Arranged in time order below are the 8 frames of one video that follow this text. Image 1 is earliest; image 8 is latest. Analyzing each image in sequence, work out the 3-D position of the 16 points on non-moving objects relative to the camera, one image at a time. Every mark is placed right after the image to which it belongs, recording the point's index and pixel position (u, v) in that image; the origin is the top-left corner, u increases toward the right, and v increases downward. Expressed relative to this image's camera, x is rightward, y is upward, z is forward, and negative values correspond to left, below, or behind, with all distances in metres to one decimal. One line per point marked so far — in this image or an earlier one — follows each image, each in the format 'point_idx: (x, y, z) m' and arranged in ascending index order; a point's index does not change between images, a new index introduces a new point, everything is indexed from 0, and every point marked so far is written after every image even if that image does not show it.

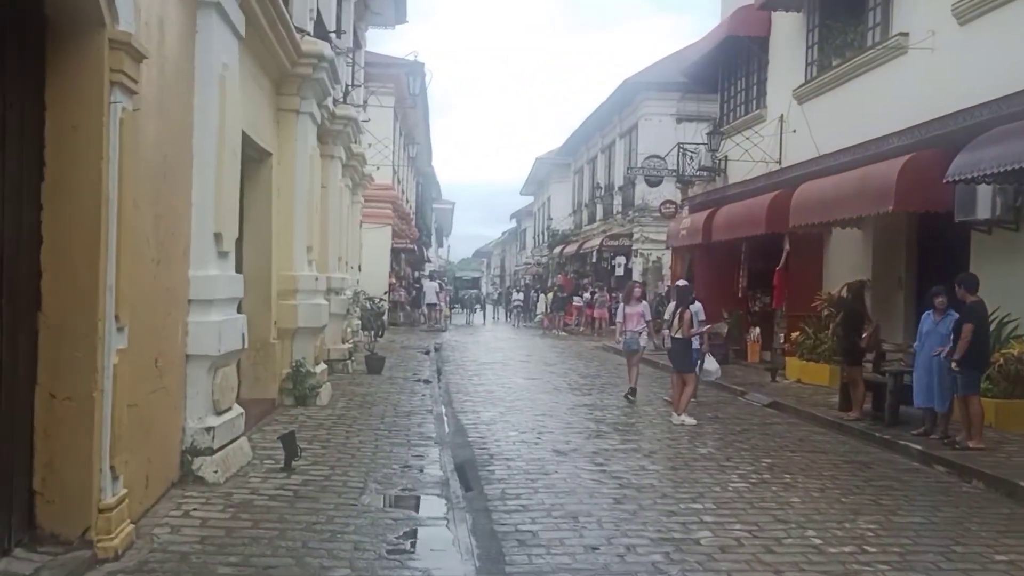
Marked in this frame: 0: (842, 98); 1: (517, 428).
0: (+5.6, +3.2, +15.9) m
1: (+0.1, -1.5, +10.3) m
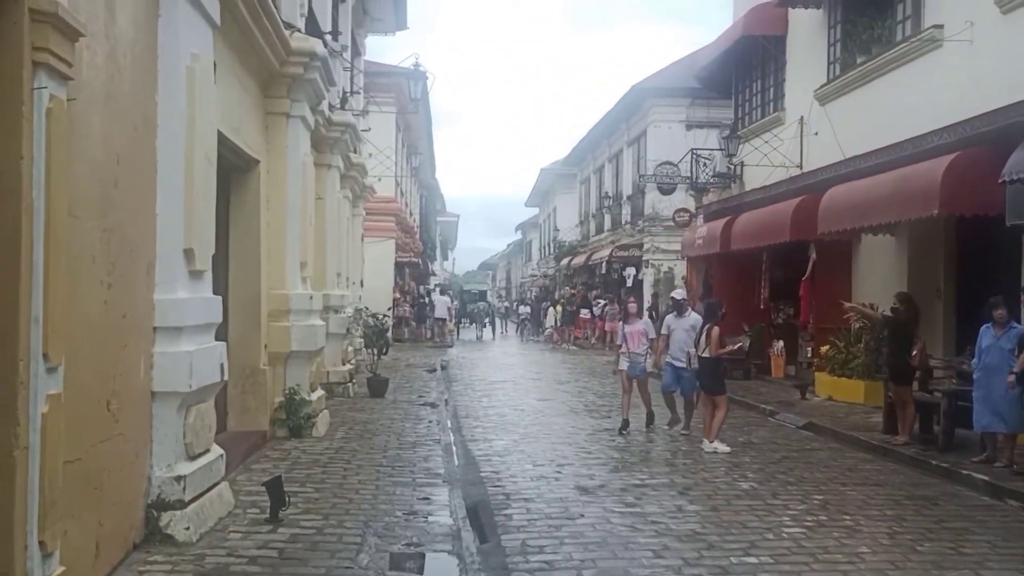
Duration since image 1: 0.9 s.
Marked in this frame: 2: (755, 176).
0: (+5.7, +3.1, +15.0) m
1: (+0.2, -1.7, +9.4) m
2: (+5.1, +2.4, +19.8) m
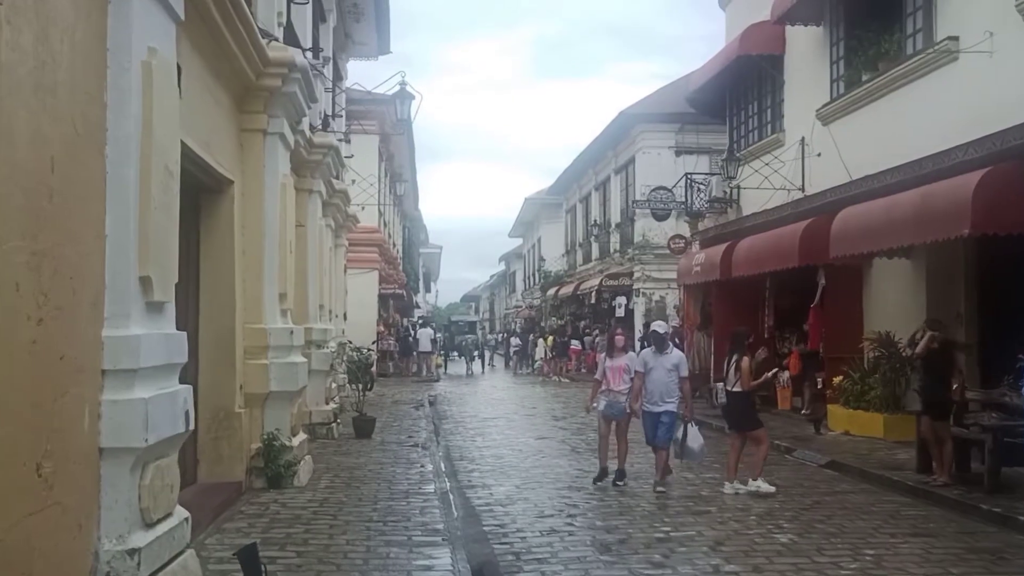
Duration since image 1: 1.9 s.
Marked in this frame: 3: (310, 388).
0: (+5.6, +2.6, +14.3) m
1: (+0.3, -2.0, +8.4) m
2: (+4.9, +1.8, +19.1) m
3: (-2.8, -1.4, +13.0) m
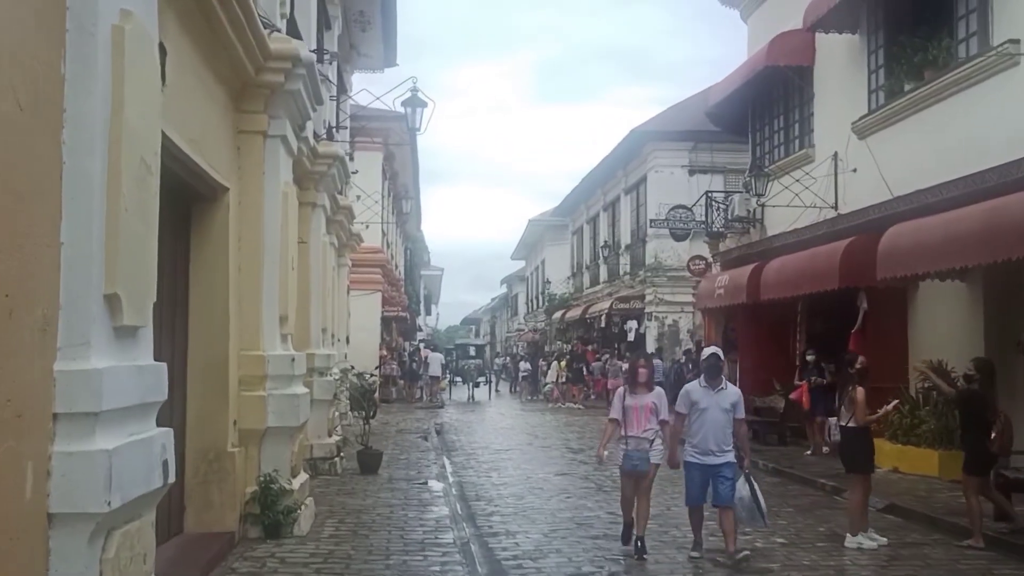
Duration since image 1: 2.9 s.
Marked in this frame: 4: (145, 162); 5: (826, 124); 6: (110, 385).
0: (+5.8, +2.3, +13.3) m
1: (+0.5, -2.2, +7.4) m
2: (+5.2, +1.3, +18.1) m
3: (-2.5, -1.7, +11.9) m
4: (-1.7, +0.6, +4.3) m
5: (+5.5, +2.8, +16.4) m
6: (-1.6, -0.4, +3.9) m
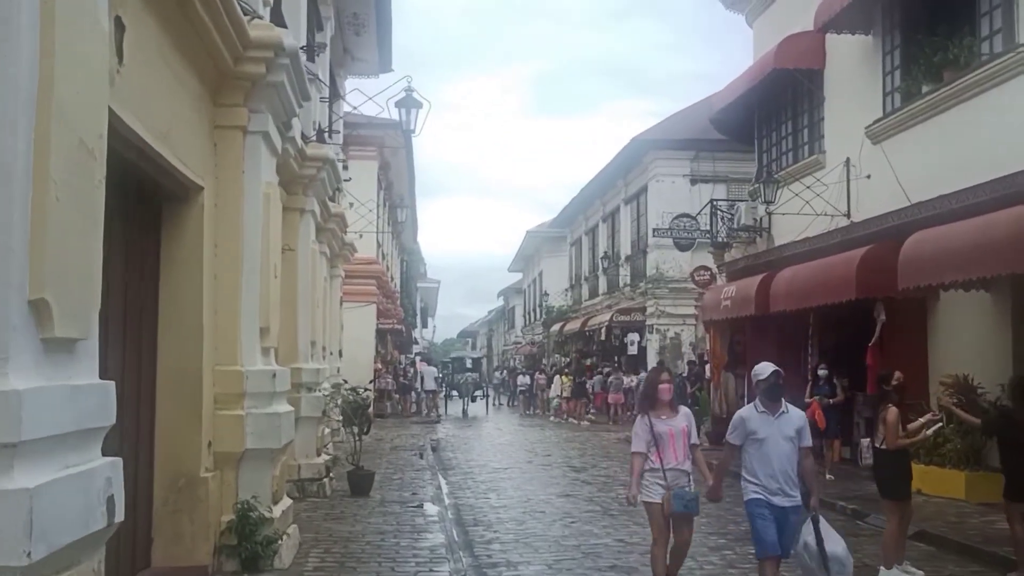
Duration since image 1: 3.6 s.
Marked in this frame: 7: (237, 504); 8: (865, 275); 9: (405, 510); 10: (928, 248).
0: (+5.8, +2.2, +12.7) m
1: (+0.5, -2.2, +6.7) m
2: (+5.1, +1.1, +17.5) m
3: (-2.5, -1.8, +11.2) m
4: (-1.6, +0.6, +3.6) m
5: (+5.5, +2.7, +15.8) m
6: (-1.6, -0.4, +3.2) m
7: (-2.1, -1.6, +7.2) m
8: (+4.7, +0.2, +12.5) m
9: (-1.2, -2.4, +10.4) m
10: (+5.0, +0.5, +11.3) m
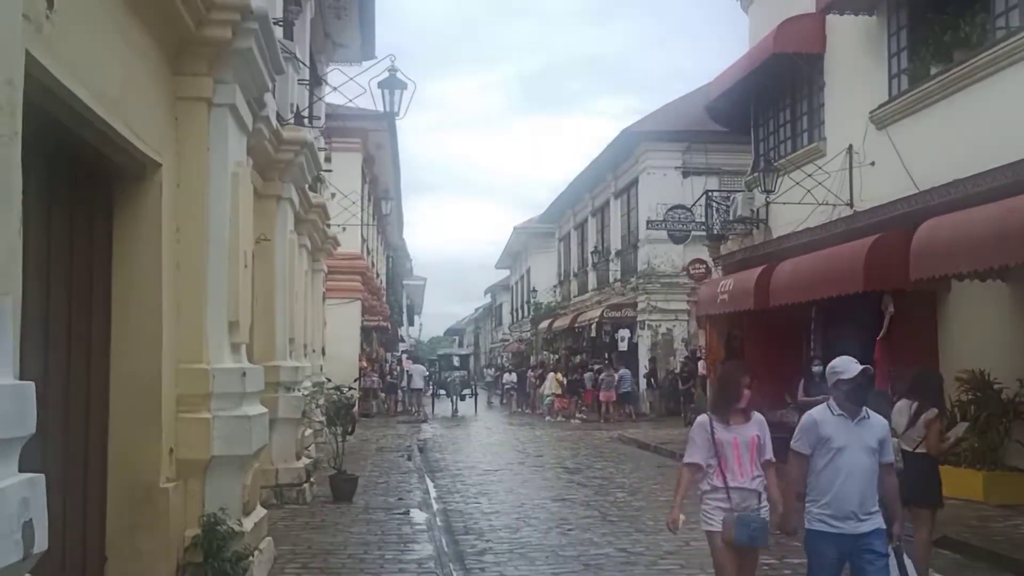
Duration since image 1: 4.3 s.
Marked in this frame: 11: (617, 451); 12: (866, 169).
0: (+5.7, +2.3, +12.1) m
1: (+0.5, -2.1, +6.0) m
2: (+4.9, +1.2, +16.9) m
3: (-2.6, -1.7, +10.5) m
4: (-1.6, +0.6, +2.9) m
5: (+5.3, +2.8, +15.2) m
6: (-1.6, -0.3, +2.5) m
7: (-2.1, -1.6, +6.5) m
8: (+4.6, +0.3, +11.9) m
9: (-1.2, -2.4, +9.7) m
10: (+4.9, +0.6, +10.7) m
11: (+2.0, -3.1, +17.9) m
12: (+5.4, +1.8, +14.4) m
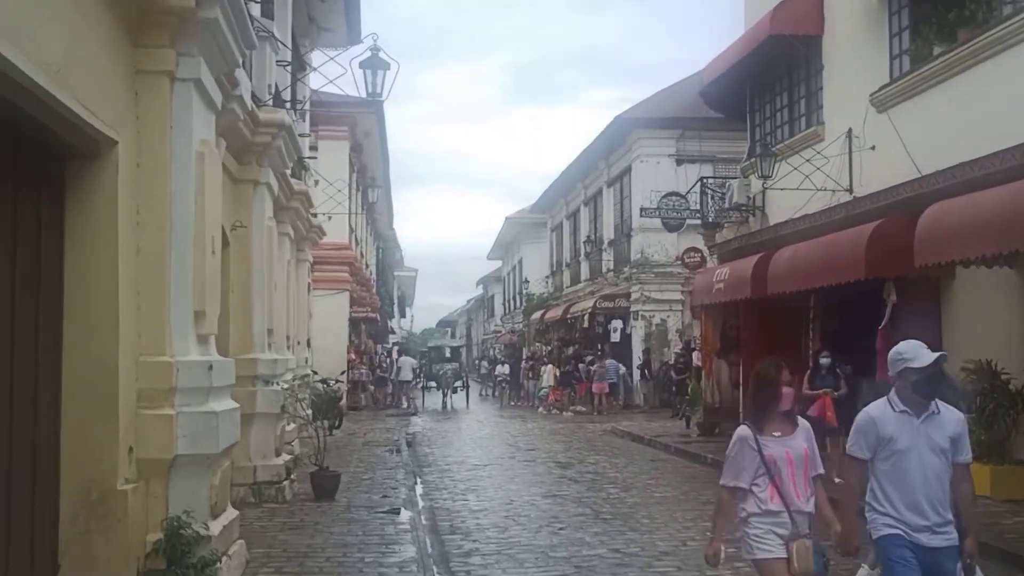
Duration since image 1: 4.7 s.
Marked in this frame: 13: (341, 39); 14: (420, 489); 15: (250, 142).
0: (+5.6, +2.4, +11.7) m
1: (+0.4, -2.1, +5.6) m
2: (+4.8, +1.4, +16.5) m
3: (-2.7, -1.6, +10.0) m
4: (-1.7, +0.7, +2.5) m
5: (+5.1, +3.0, +14.8) m
6: (-1.7, -0.3, +2.0) m
7: (-2.2, -1.5, +6.0) m
8: (+4.4, +0.4, +11.5) m
9: (-1.4, -2.2, +9.2) m
10: (+4.7, +0.7, +10.3) m
11: (+1.8, -2.9, +17.5) m
12: (+5.2, +2.0, +14.0) m
13: (-3.6, +5.2, +19.6) m
14: (-1.1, -2.5, +11.6) m
15: (-2.7, +1.5, +9.7) m
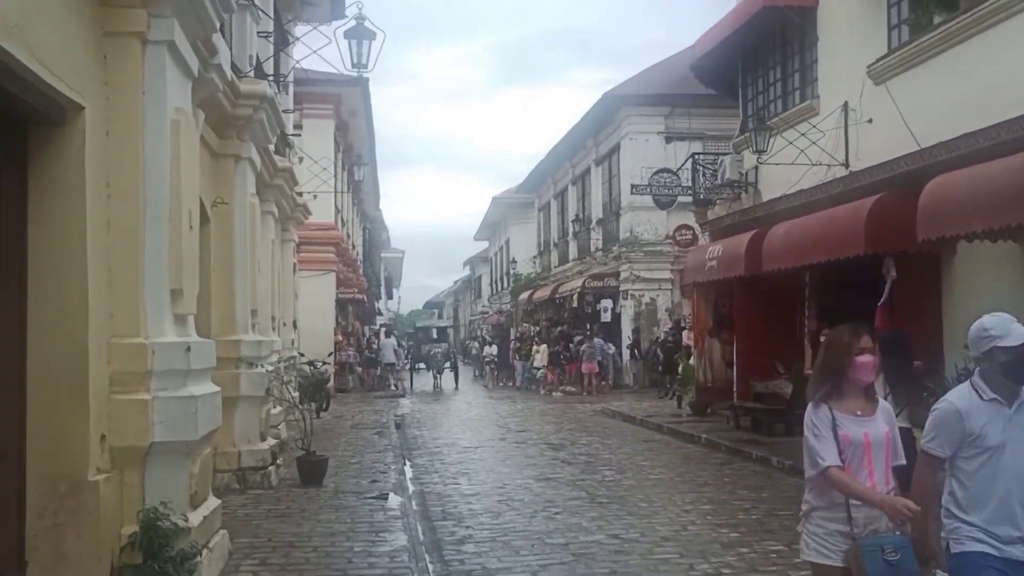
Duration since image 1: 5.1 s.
0: (+5.4, +2.7, +11.4) m
1: (+0.4, -1.9, +5.3) m
2: (+4.6, +1.8, +16.2) m
3: (-2.8, -1.4, +9.7) m
4: (-1.7, +0.7, +2.1) m
5: (+4.9, +3.3, +14.5) m
6: (-1.6, -0.2, +1.7) m
7: (-2.2, -1.3, +5.7) m
8: (+4.3, +0.7, +11.2) m
9: (-1.4, -2.0, +8.9) m
10: (+4.7, +1.0, +10.0) m
11: (+1.6, -2.5, +17.2) m
12: (+5.1, +2.3, +13.7) m
13: (-3.8, +5.6, +19.1) m
14: (-1.2, -2.2, +11.3) m
15: (-2.8, +1.7, +9.3) m
